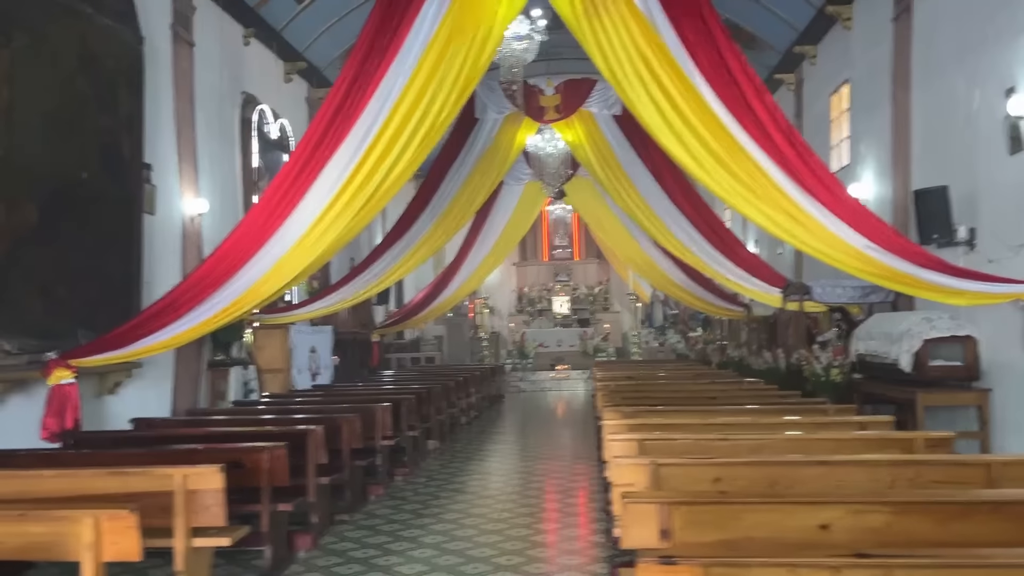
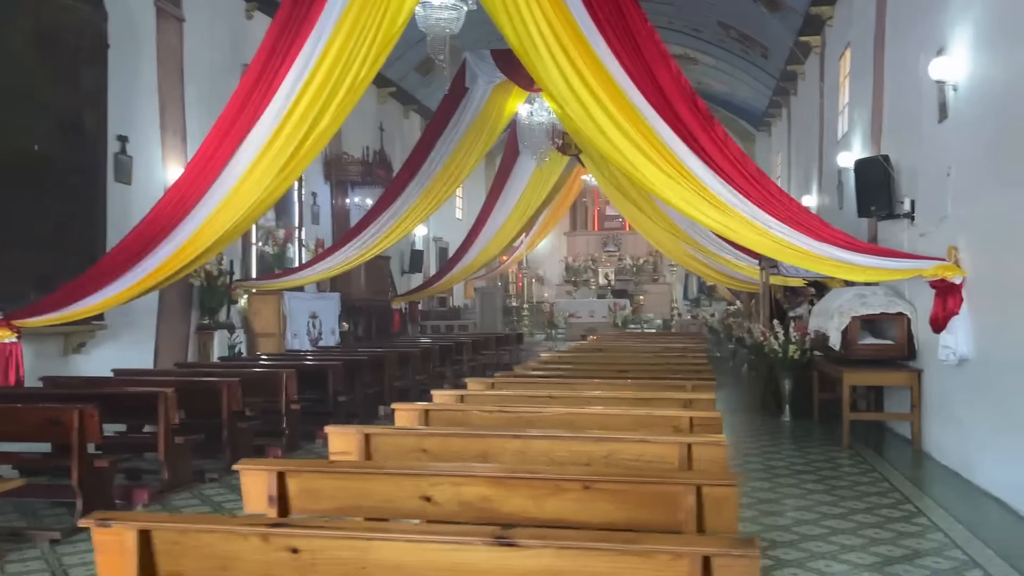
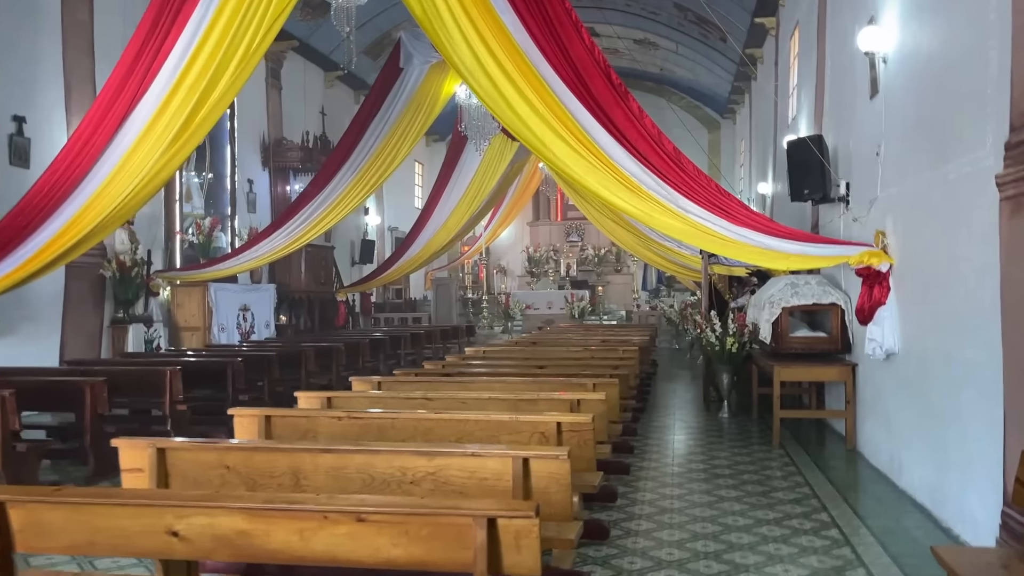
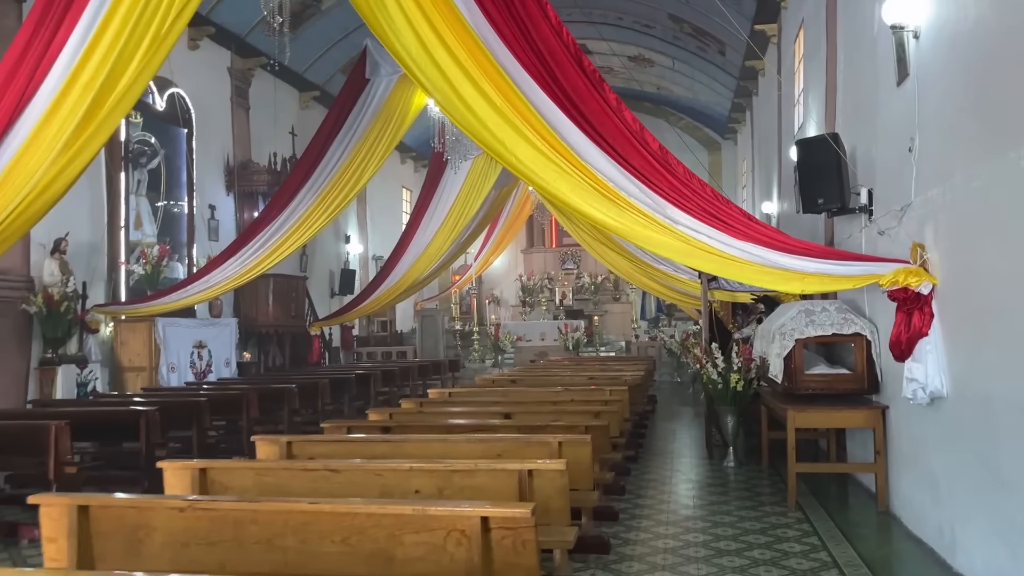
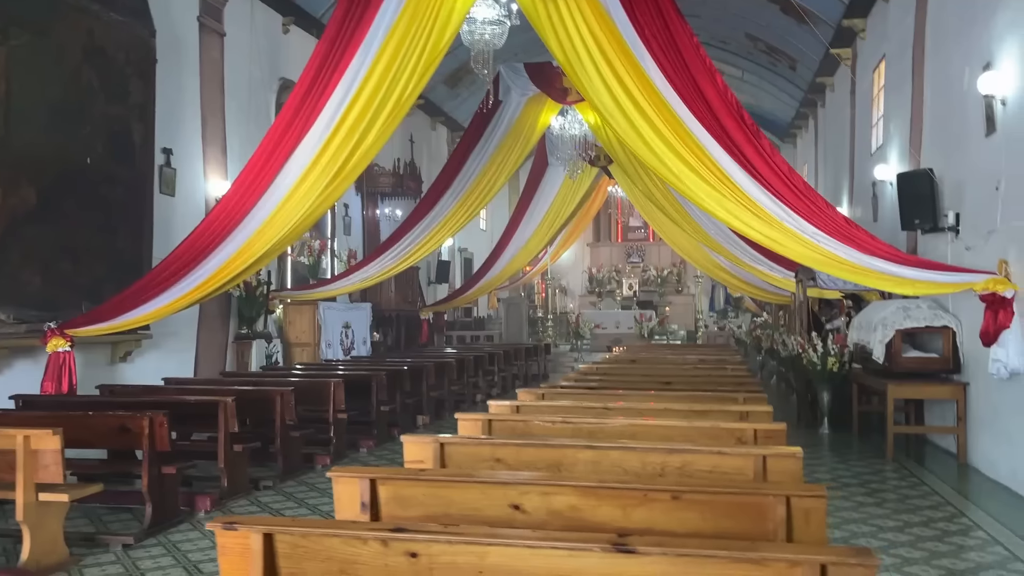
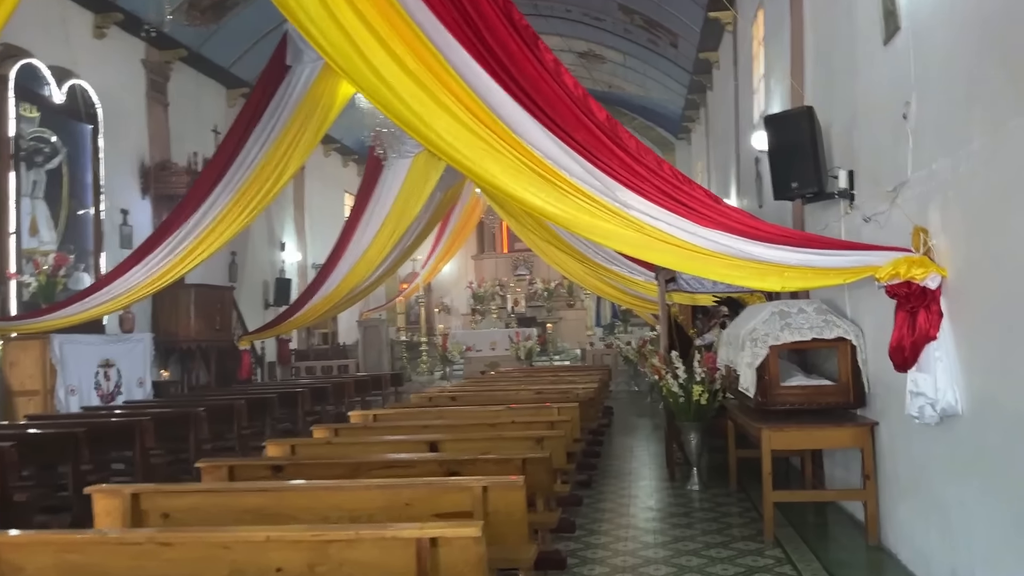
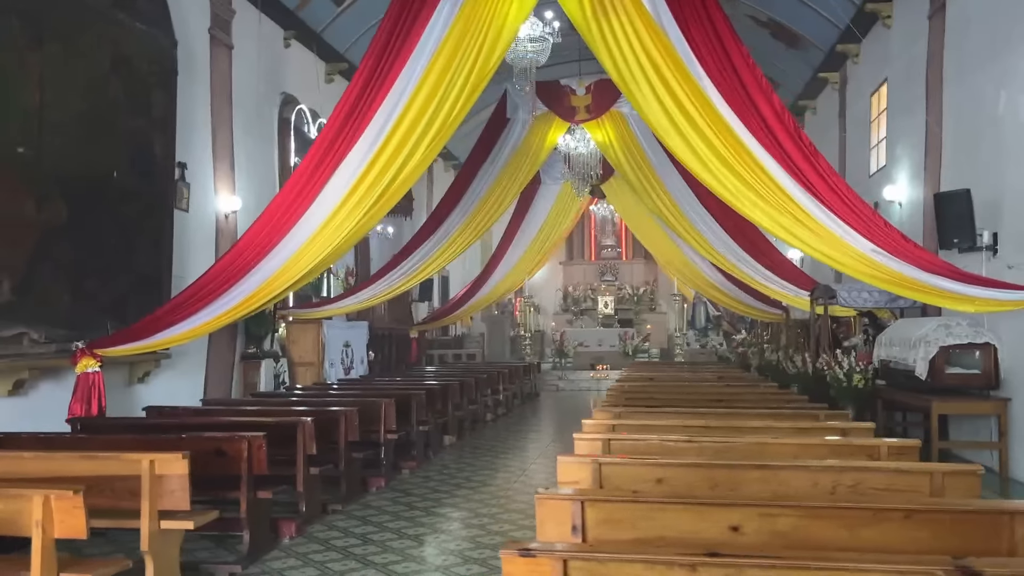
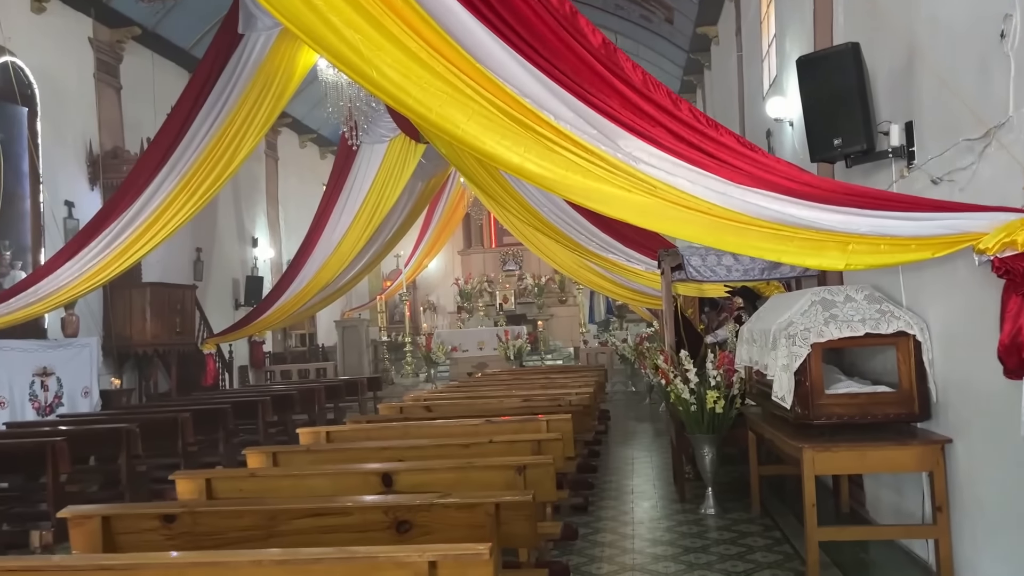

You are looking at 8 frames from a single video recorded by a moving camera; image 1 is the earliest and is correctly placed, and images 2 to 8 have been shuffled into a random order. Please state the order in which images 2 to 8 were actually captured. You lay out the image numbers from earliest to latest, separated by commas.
7, 5, 2, 3, 4, 6, 8
